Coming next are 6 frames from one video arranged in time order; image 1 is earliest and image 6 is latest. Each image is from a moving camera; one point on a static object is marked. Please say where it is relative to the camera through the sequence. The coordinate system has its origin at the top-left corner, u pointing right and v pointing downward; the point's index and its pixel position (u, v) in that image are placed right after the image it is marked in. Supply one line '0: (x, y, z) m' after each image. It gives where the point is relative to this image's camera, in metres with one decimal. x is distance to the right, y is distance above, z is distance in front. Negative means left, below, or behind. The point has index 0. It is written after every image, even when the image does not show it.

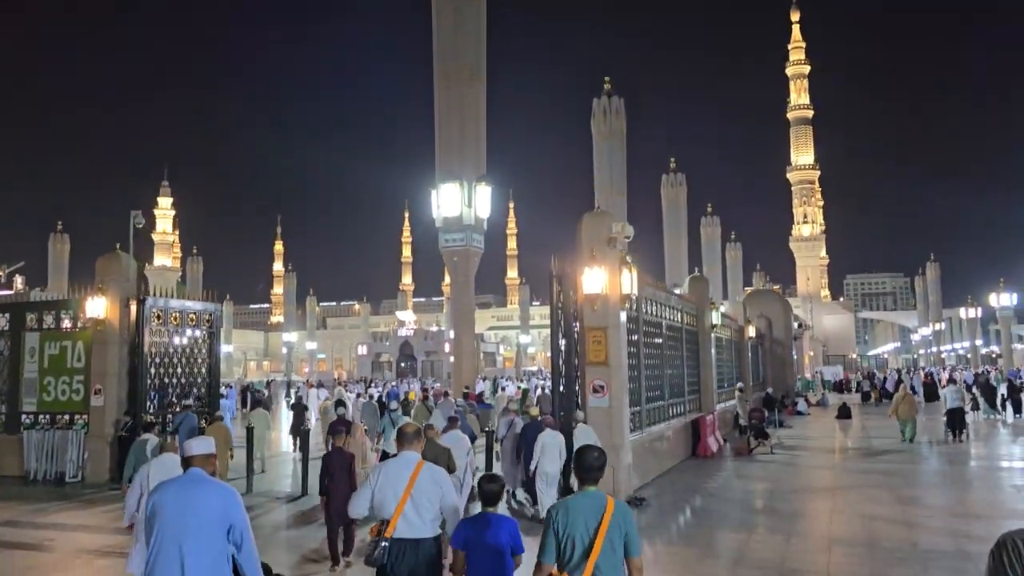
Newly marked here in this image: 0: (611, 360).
0: (+1.3, -1.0, +11.8) m
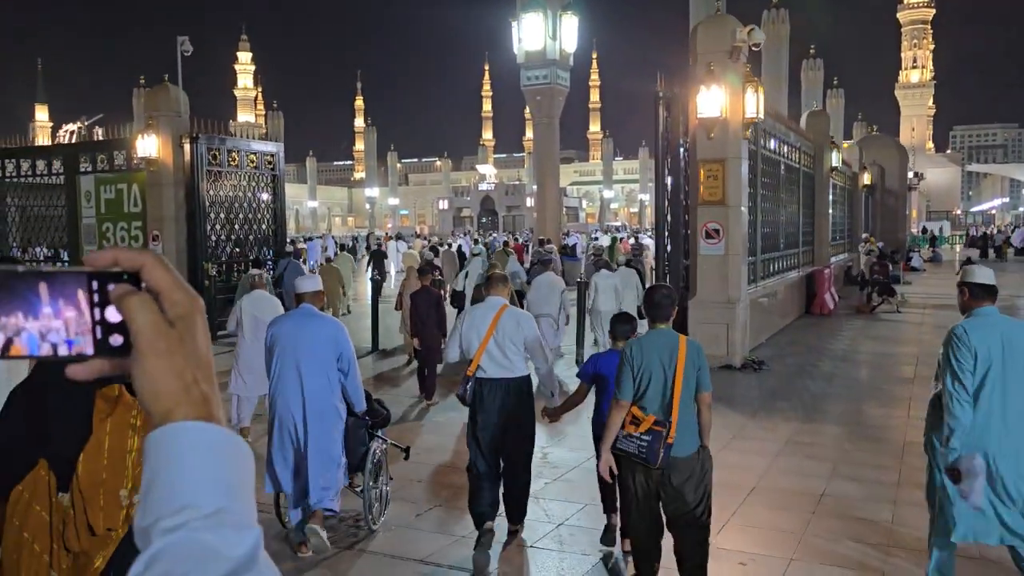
0: (+2.4, +1.0, +9.8) m
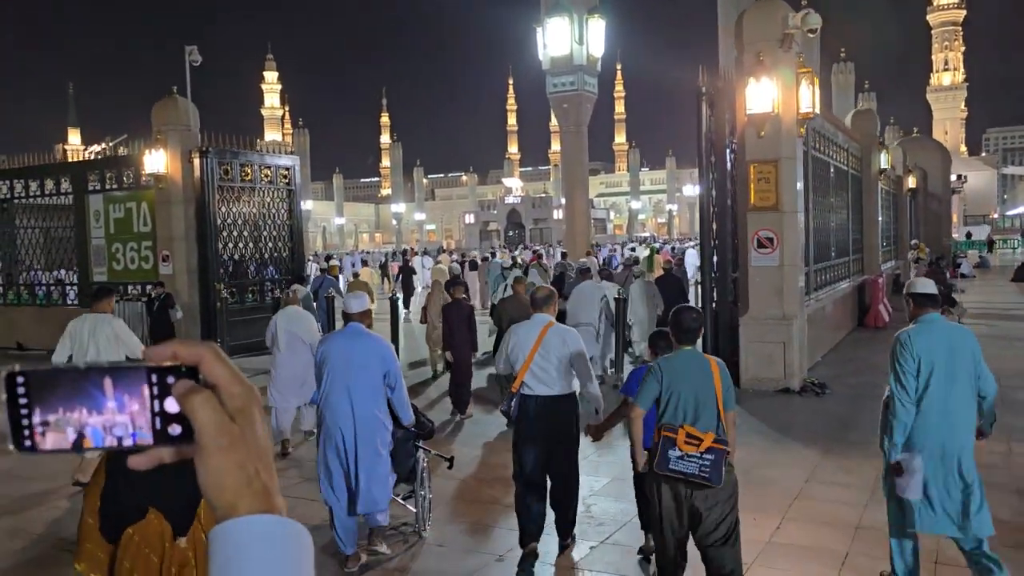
0: (+2.7, +0.9, +8.8) m
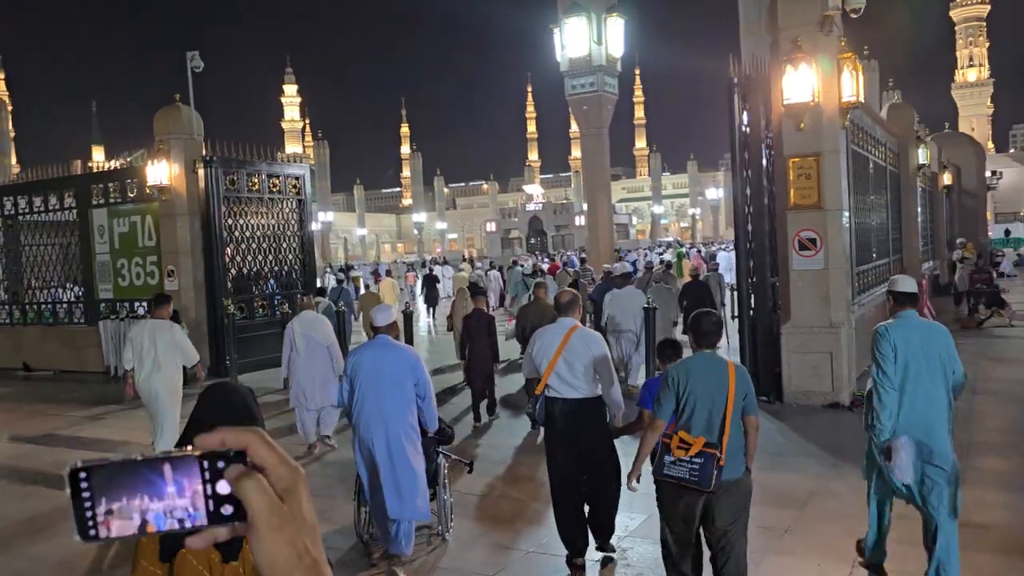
0: (+2.9, +0.8, +8.1) m
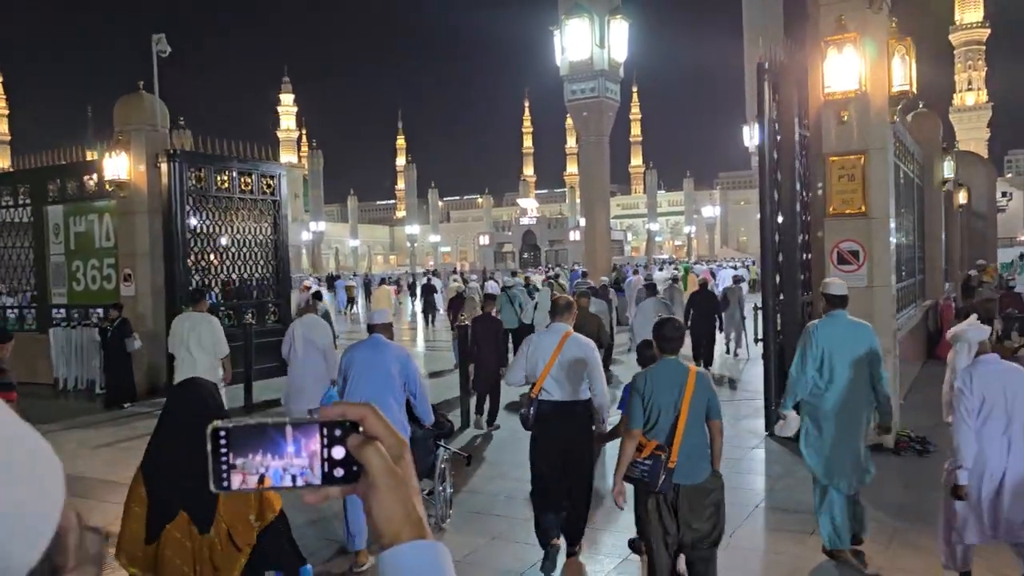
0: (+2.9, +0.7, +6.9) m
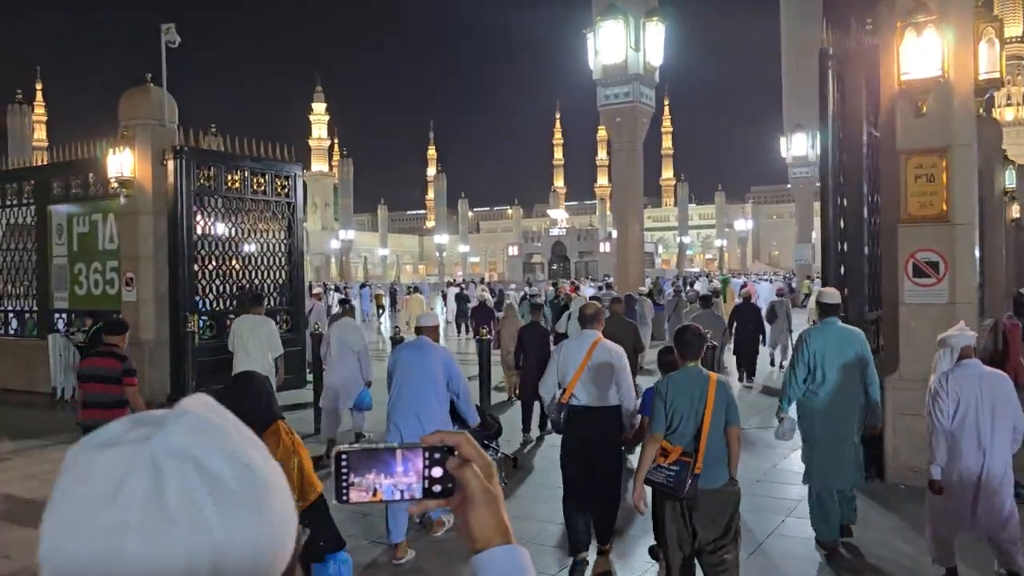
0: (+3.0, +0.5, +6.0) m
